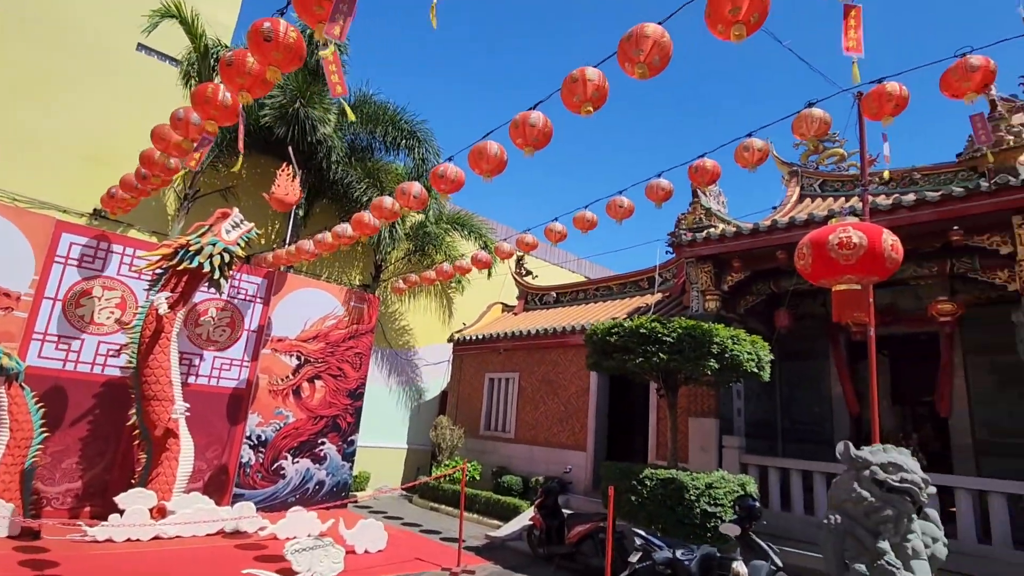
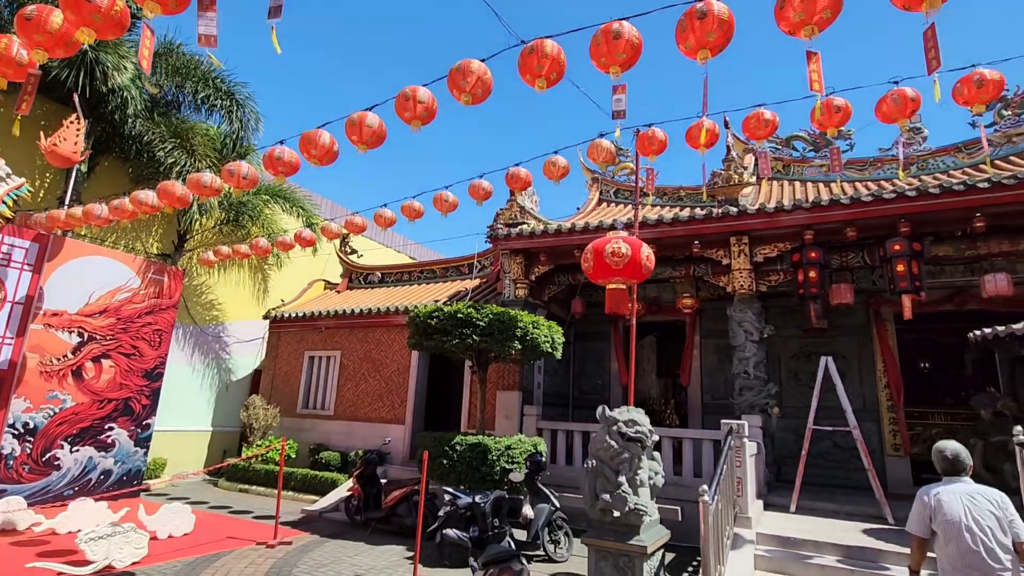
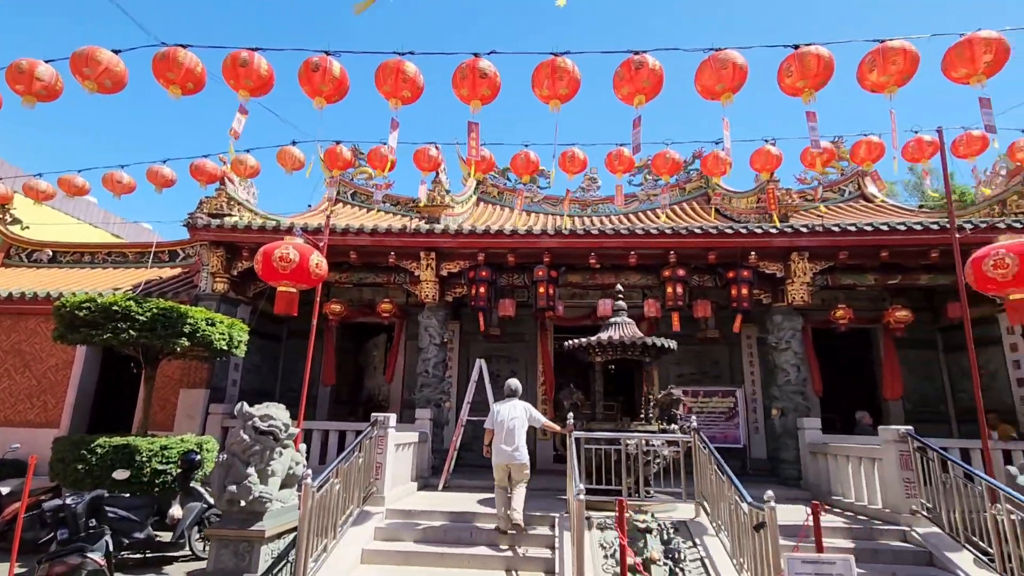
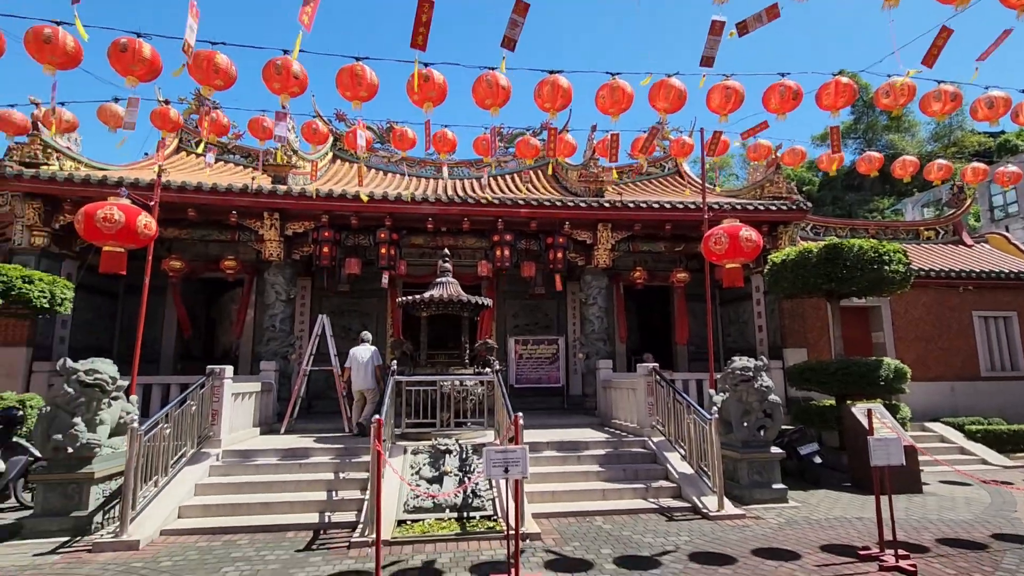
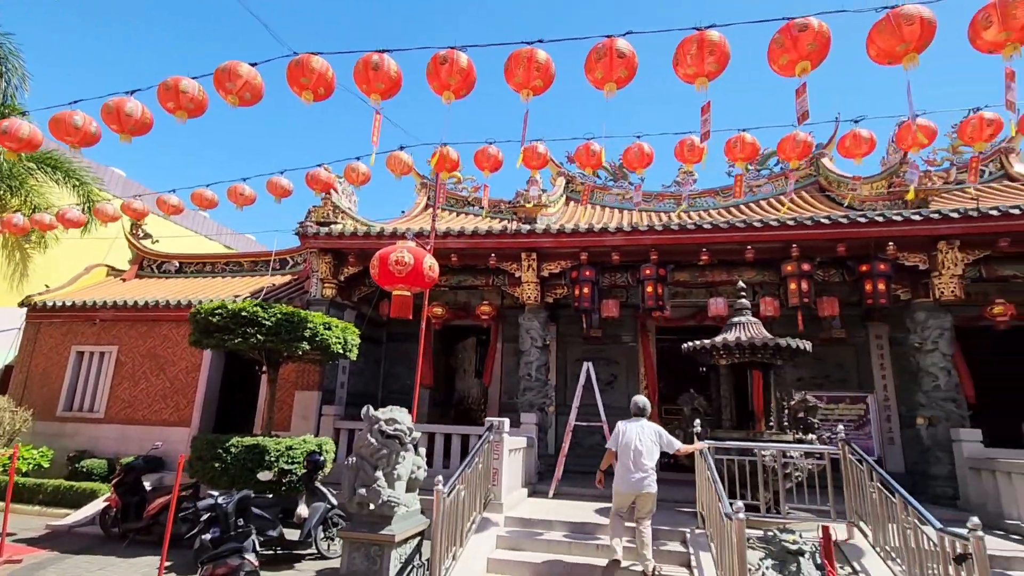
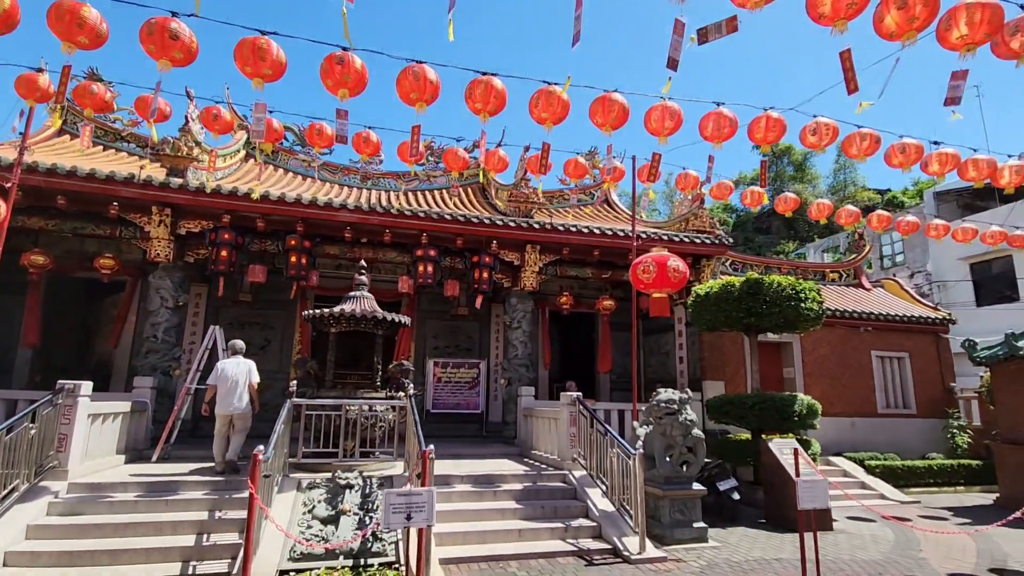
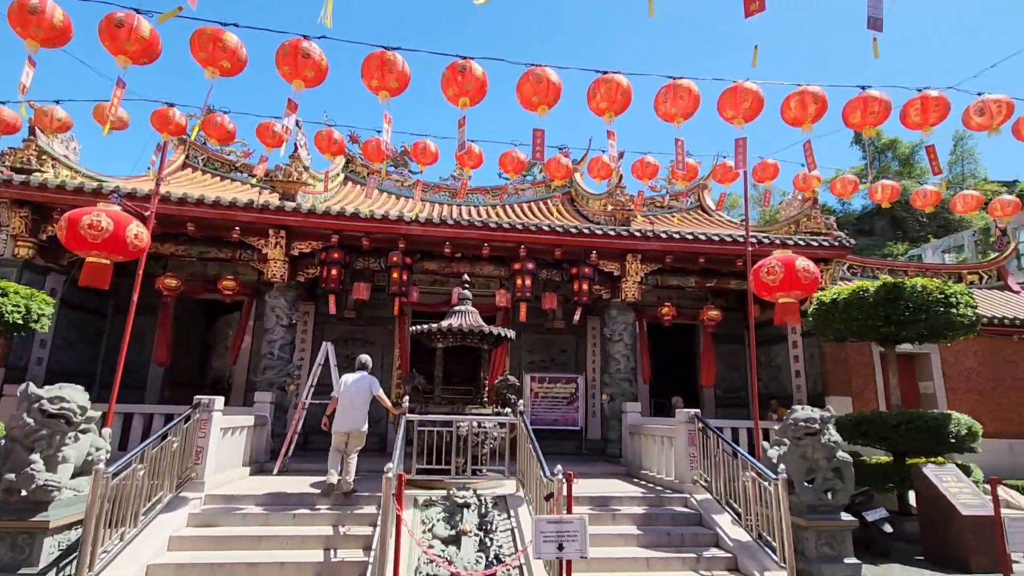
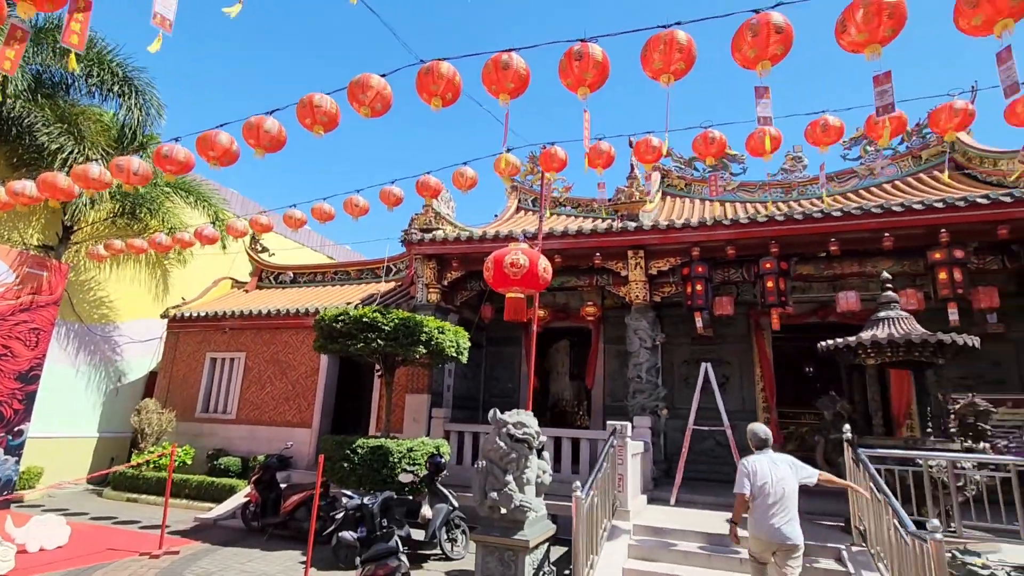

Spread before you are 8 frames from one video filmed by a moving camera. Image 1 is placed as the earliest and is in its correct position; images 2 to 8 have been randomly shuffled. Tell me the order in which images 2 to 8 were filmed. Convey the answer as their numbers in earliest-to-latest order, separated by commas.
2, 8, 5, 3, 7, 6, 4
